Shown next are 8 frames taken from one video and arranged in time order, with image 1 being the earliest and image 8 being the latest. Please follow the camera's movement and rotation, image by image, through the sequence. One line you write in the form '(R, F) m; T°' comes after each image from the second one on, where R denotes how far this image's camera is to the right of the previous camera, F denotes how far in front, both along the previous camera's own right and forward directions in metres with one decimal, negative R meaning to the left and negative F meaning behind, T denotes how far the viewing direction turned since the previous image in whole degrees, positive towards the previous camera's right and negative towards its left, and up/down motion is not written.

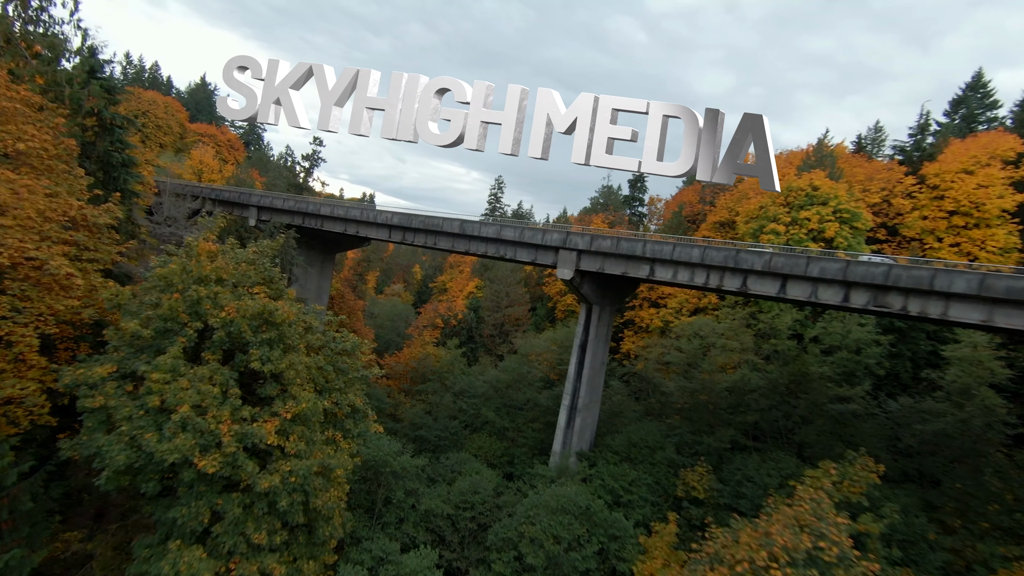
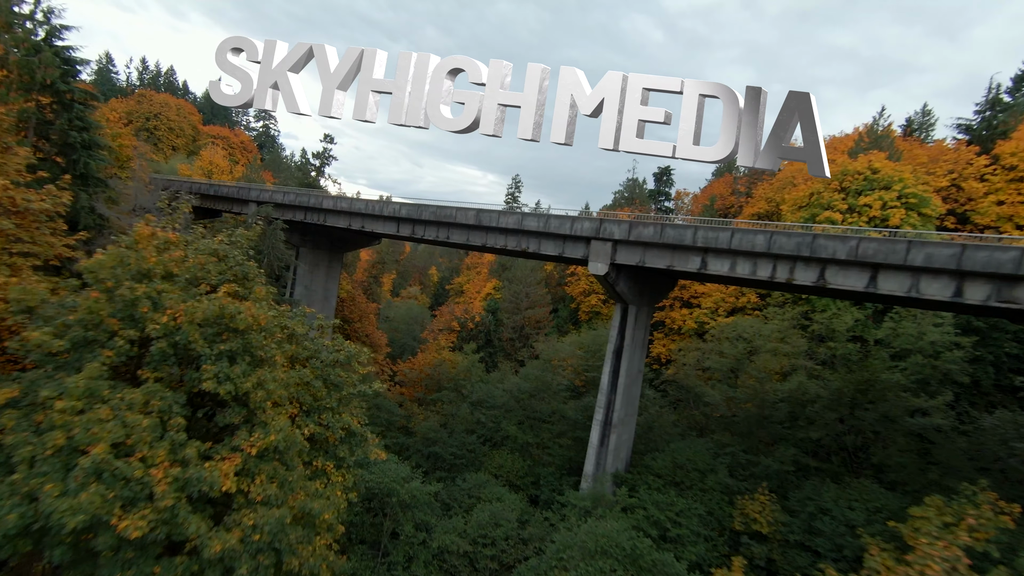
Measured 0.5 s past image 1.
(-0.2, +2.1) m; -2°
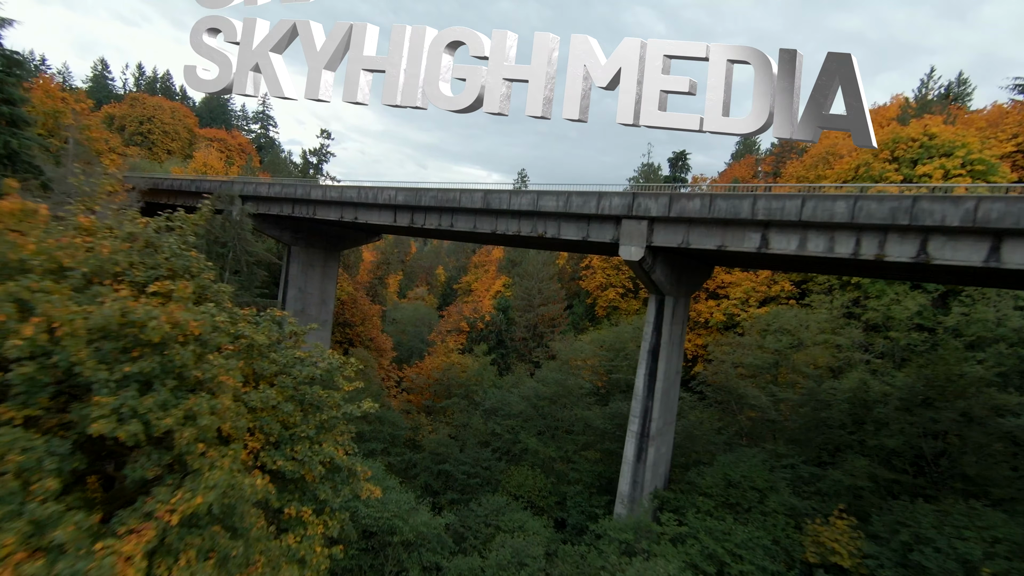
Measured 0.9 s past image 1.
(-0.2, +2.1) m; -1°
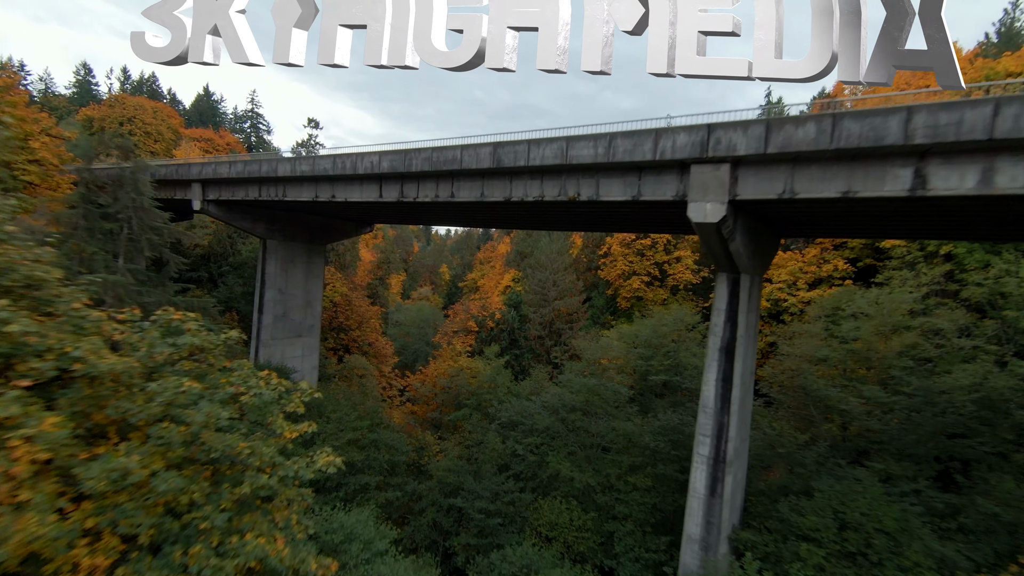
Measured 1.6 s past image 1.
(-0.3, +3.2) m; -1°
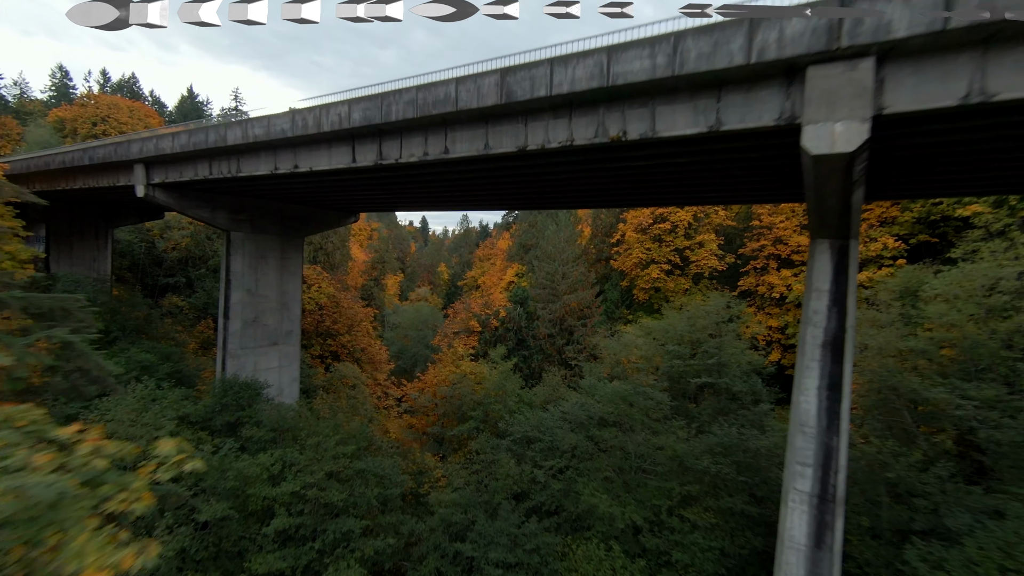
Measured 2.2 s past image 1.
(-0.3, +2.7) m; 0°
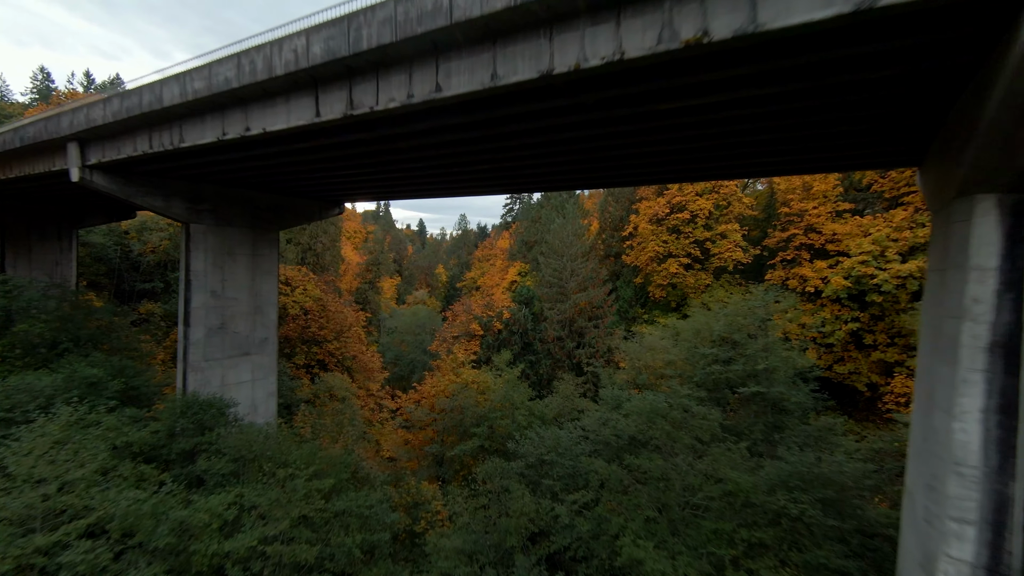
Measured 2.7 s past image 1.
(-0.2, +2.2) m; 0°
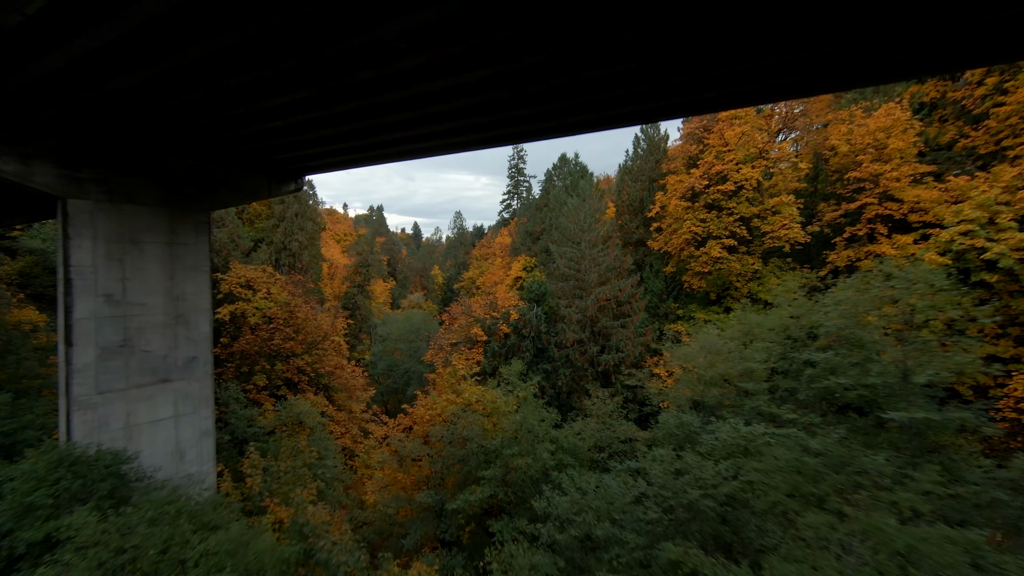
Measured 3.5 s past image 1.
(-0.4, +3.9) m; 0°
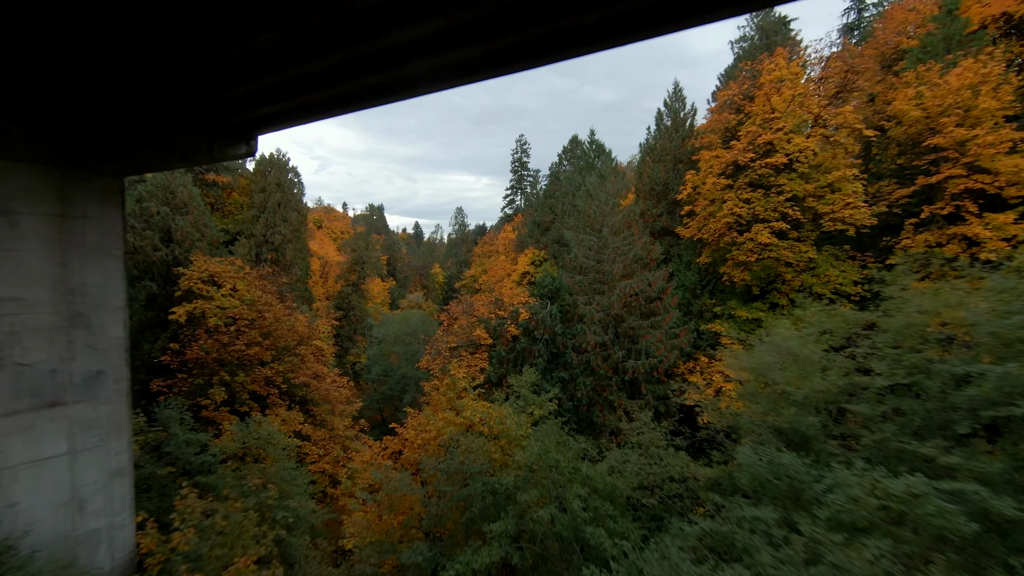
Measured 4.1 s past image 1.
(-0.2, +2.8) m; 0°
